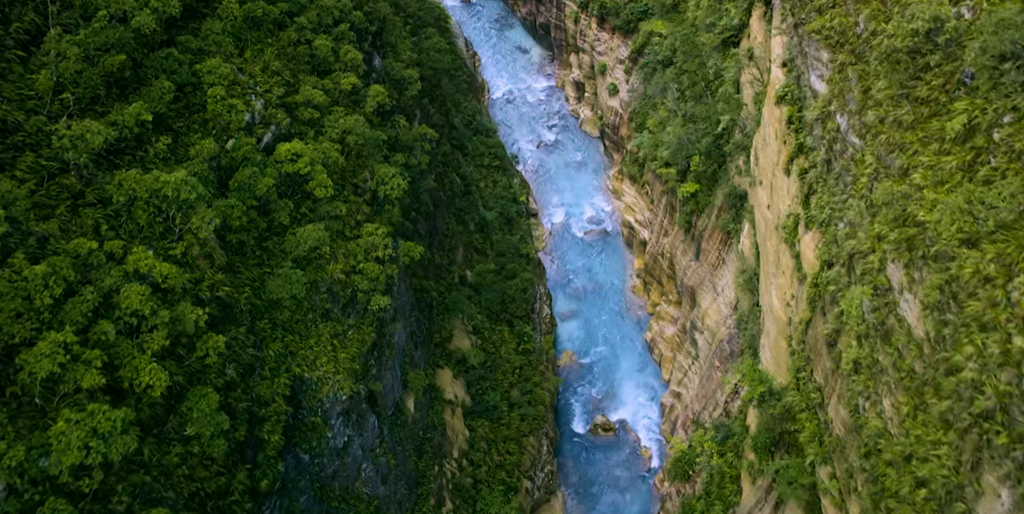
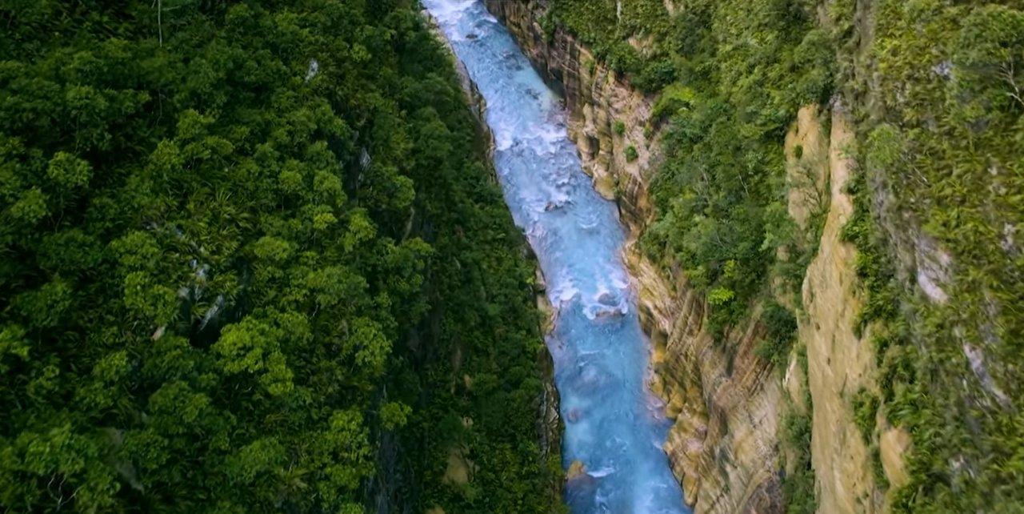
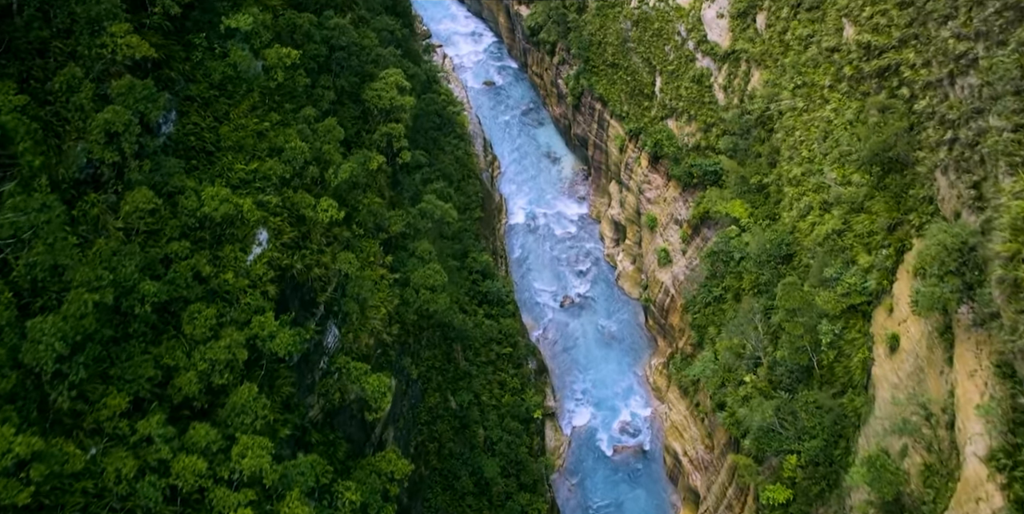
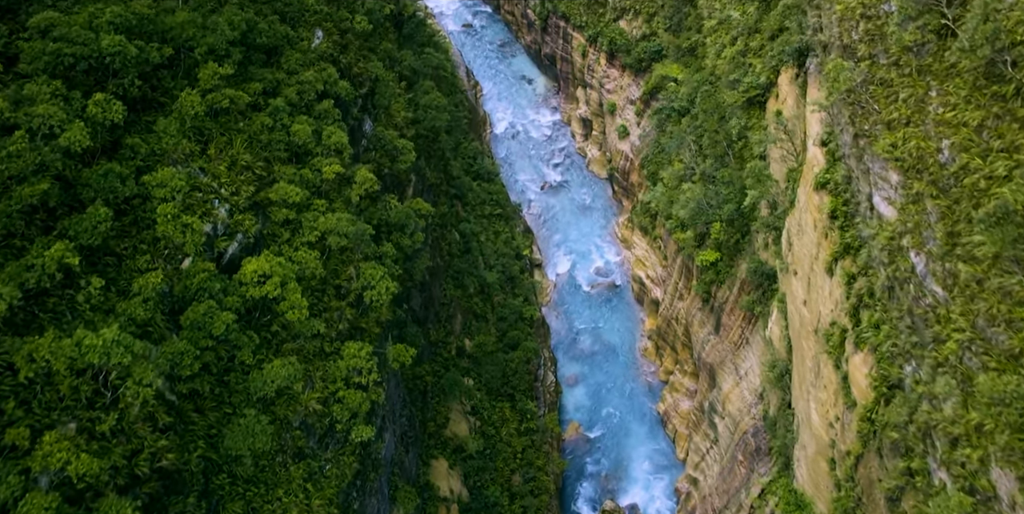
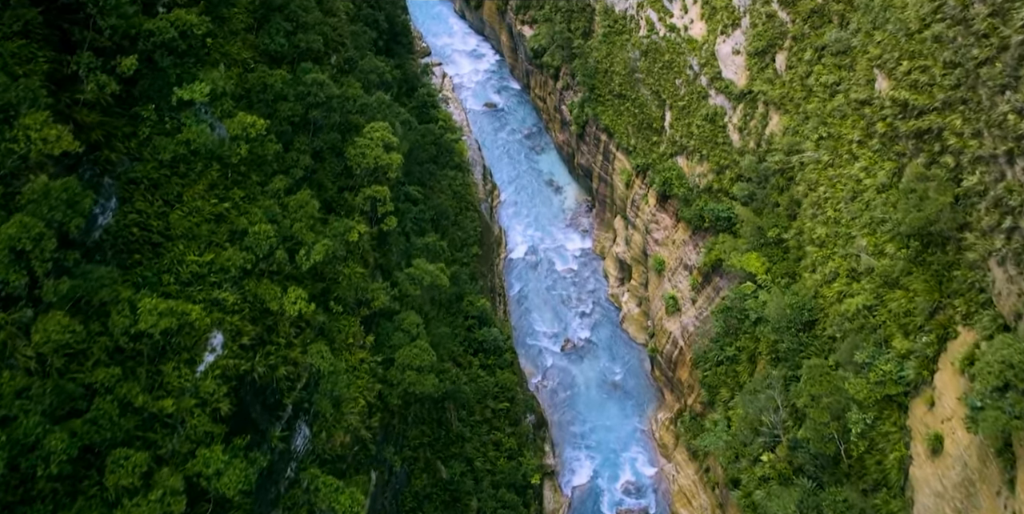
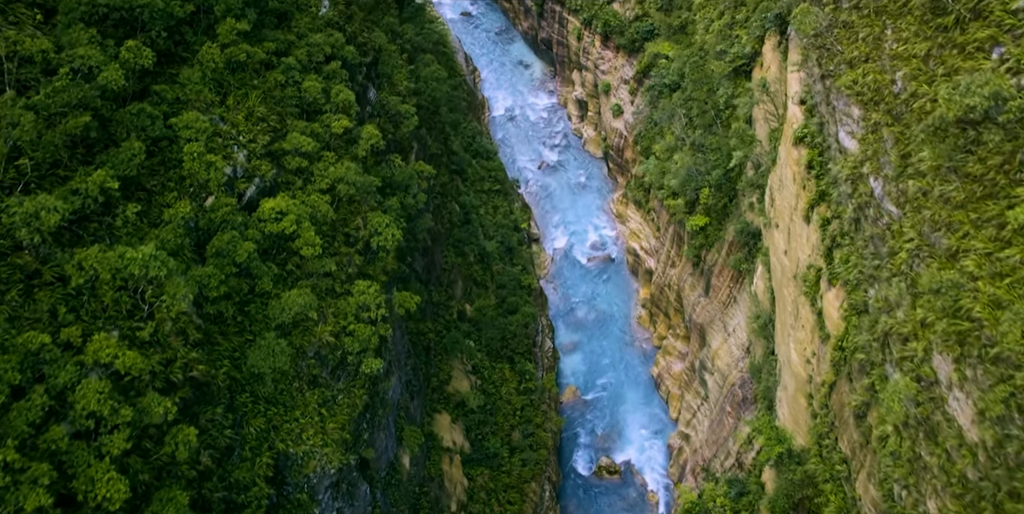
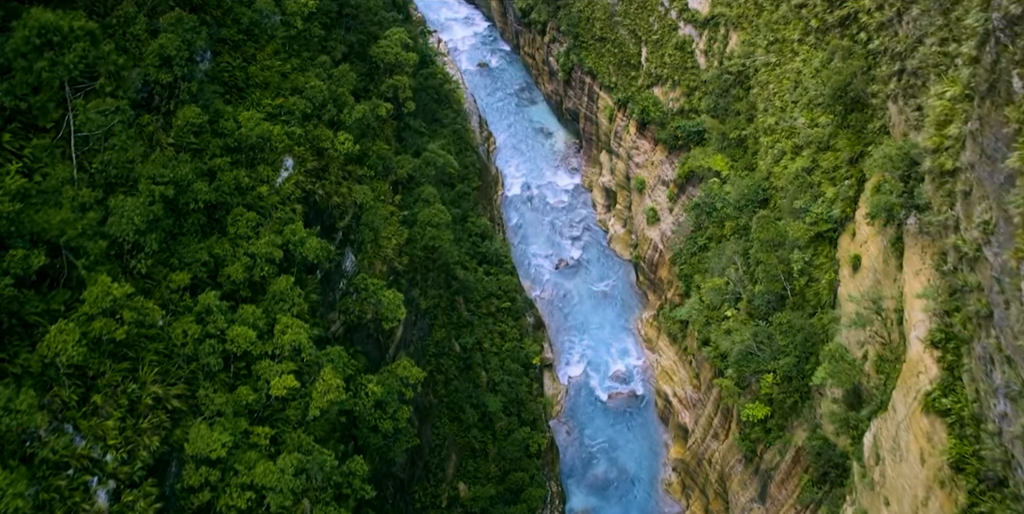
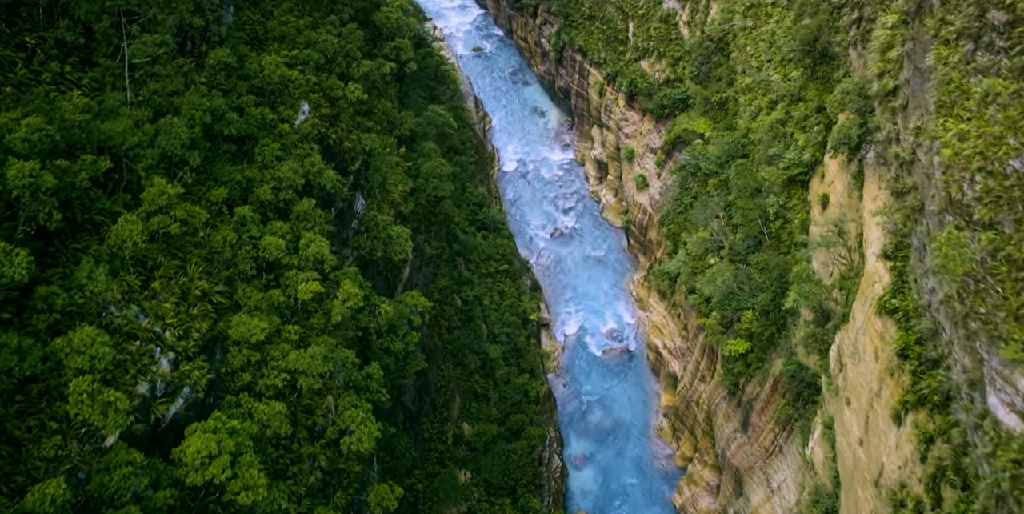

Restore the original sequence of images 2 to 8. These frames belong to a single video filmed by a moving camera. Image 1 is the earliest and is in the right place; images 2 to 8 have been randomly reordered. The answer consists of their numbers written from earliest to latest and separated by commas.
6, 4, 2, 8, 7, 3, 5
